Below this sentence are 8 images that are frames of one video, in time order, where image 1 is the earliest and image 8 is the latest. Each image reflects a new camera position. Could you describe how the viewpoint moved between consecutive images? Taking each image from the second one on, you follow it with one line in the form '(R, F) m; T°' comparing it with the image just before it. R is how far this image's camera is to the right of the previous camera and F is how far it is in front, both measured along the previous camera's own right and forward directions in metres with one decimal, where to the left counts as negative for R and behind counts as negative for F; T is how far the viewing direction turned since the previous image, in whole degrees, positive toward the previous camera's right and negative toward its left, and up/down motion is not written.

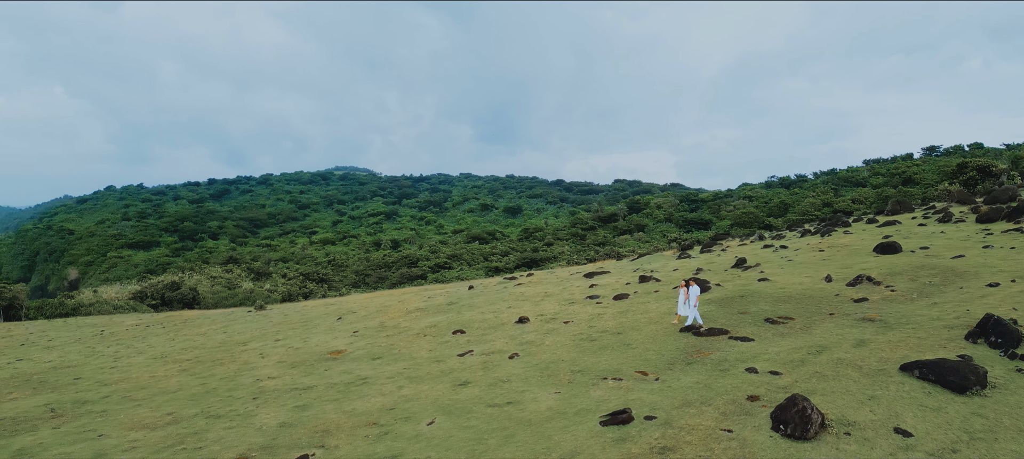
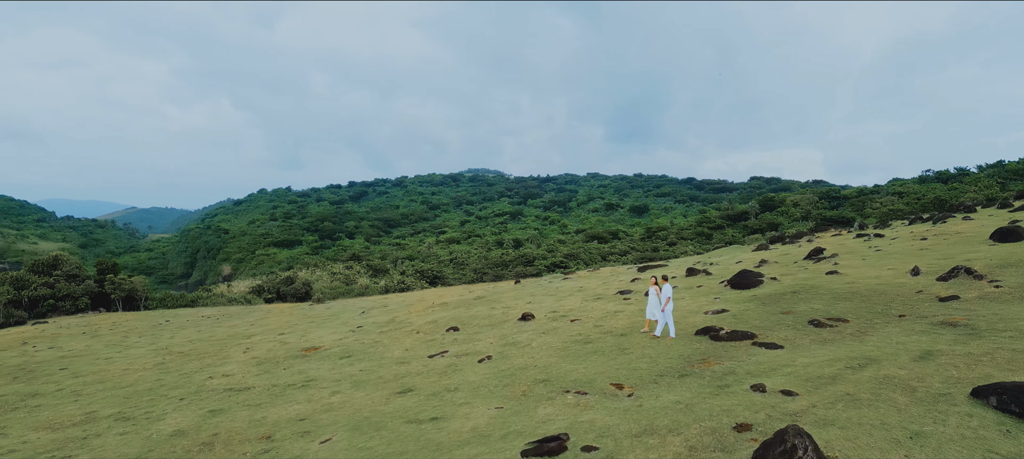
(+2.9, +3.1) m; -10°
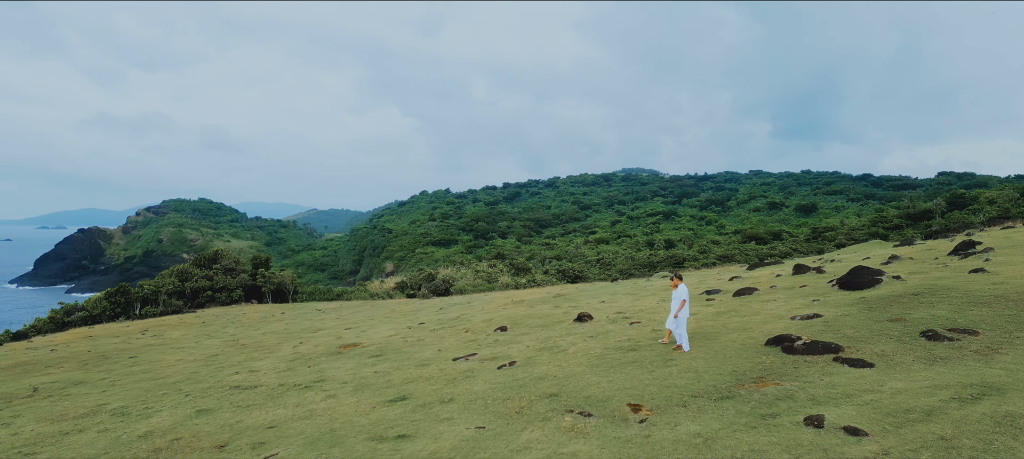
(+2.0, +2.3) m; -12°
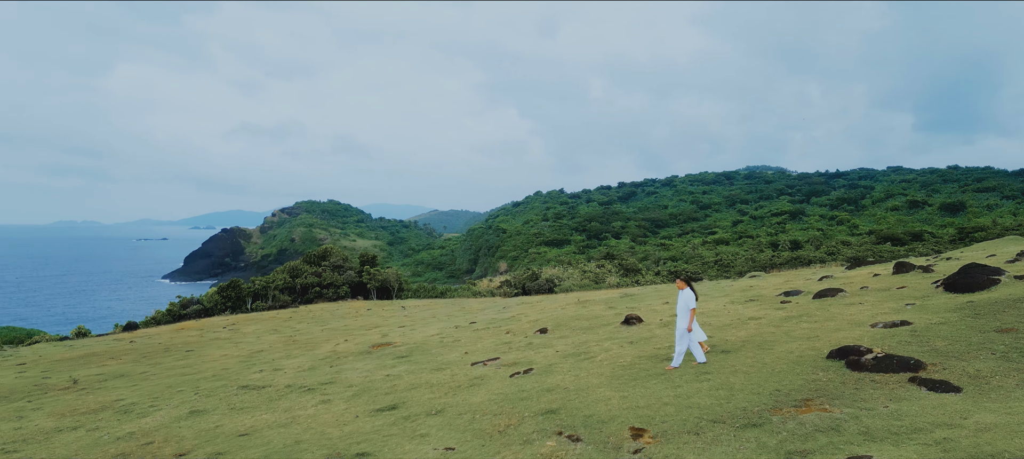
(+1.4, +1.6) m; -9°
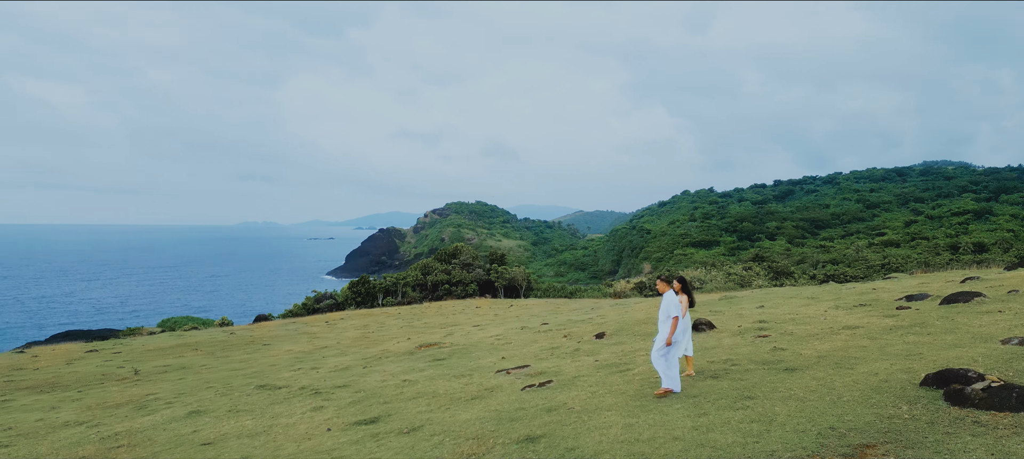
(+1.5, +1.8) m; -12°
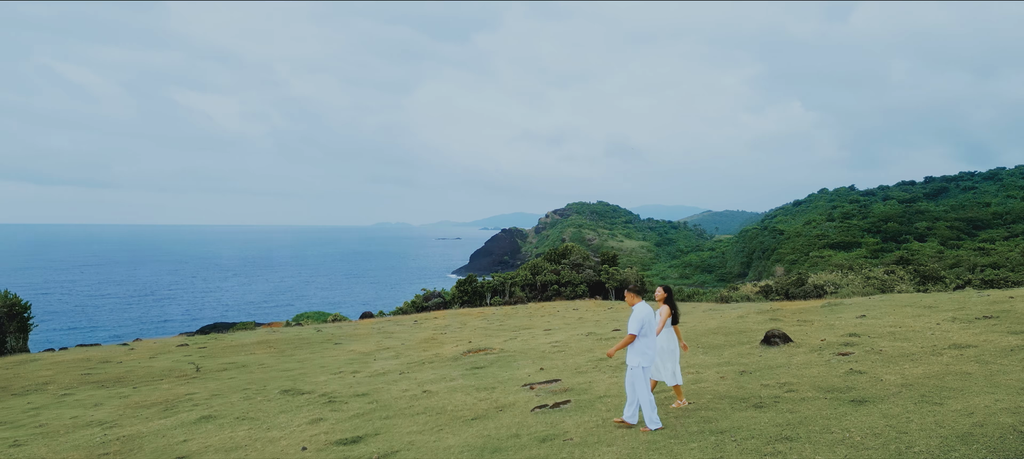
(+1.1, +1.3) m; -10°
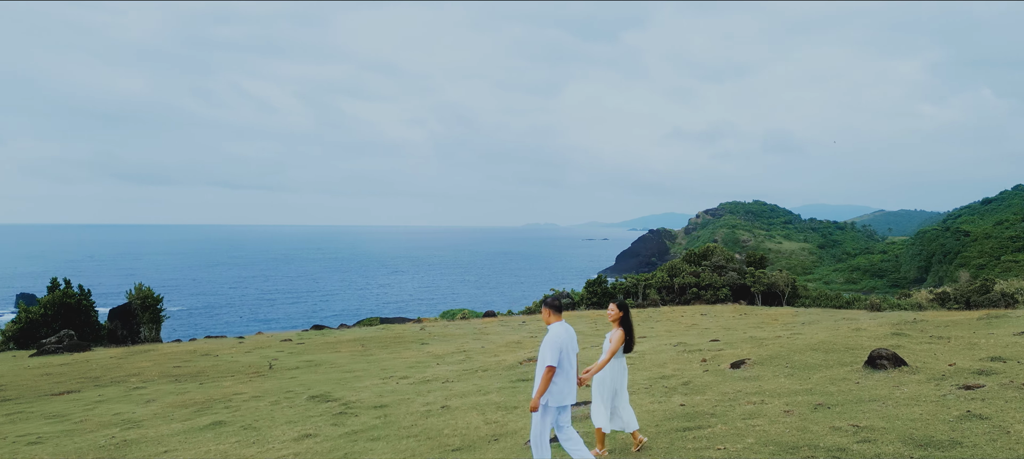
(+1.2, +1.5) m; -12°
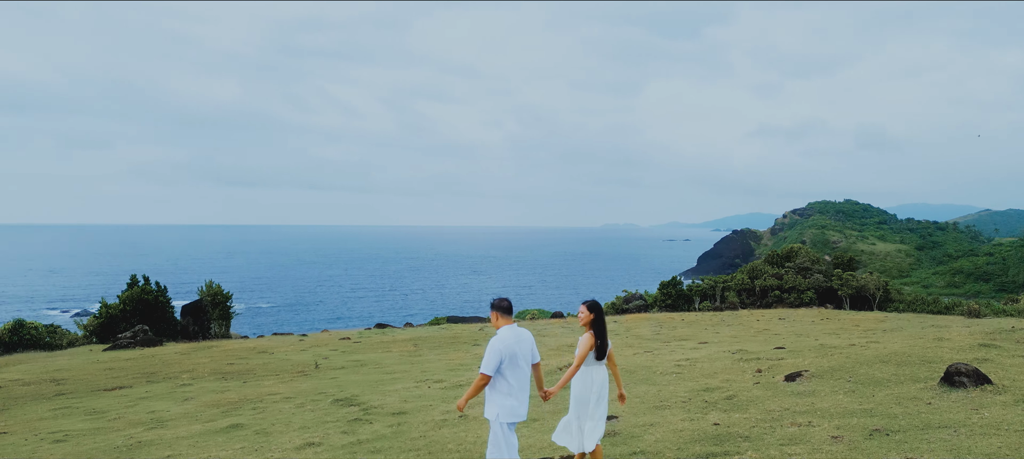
(+0.6, +0.7) m; -6°
